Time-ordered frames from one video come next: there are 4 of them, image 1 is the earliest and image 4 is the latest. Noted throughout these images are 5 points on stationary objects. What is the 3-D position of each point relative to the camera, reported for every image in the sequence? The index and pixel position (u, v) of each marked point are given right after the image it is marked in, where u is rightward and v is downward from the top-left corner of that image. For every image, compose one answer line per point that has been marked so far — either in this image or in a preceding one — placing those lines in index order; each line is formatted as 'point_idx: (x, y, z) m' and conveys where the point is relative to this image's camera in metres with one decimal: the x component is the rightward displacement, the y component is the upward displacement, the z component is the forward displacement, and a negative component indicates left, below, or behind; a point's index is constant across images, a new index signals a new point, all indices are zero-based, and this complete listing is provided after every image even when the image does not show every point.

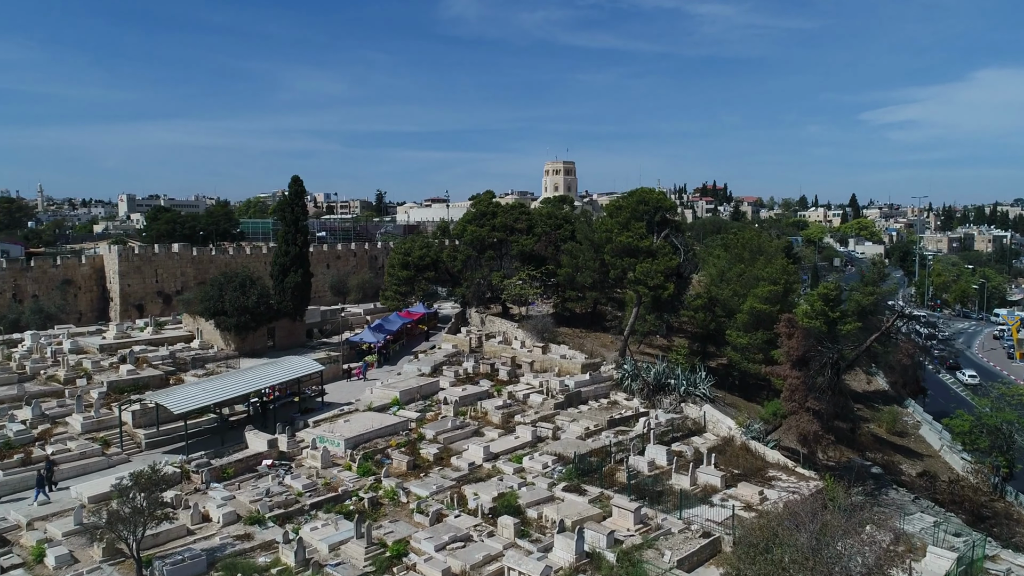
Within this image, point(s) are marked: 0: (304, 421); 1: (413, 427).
0: (-6.1, -3.9, +18.3) m
1: (-3.0, -4.2, +18.8) m
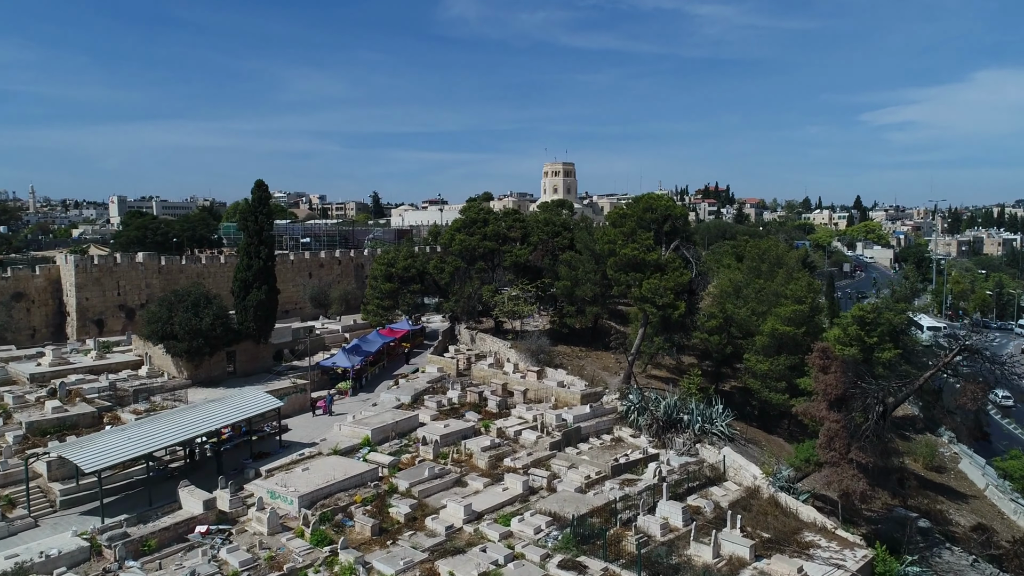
0: (-6.4, -4.5, +15.6) m
1: (-3.3, -4.8, +16.1) m
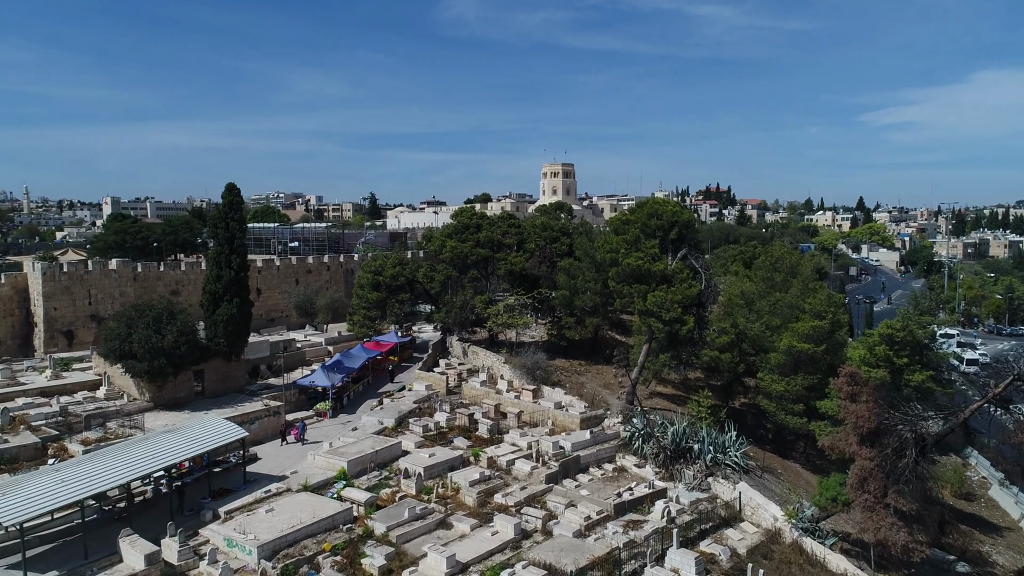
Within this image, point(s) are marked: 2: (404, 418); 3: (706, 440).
0: (-6.6, -4.9, +13.8) m
1: (-3.5, -5.2, +14.4) m
2: (-3.4, -4.1, +19.7) m
3: (+5.3, -4.2, +17.1) m
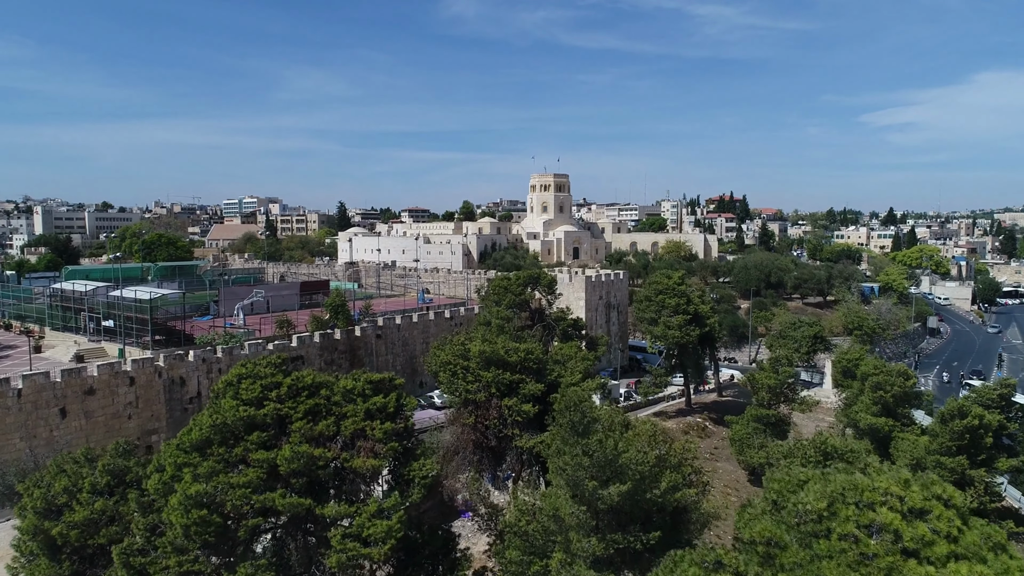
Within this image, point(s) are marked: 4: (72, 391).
0: (-8.8, -9.6, -2.7) m
1: (-5.6, -9.9, -2.1) m
2: (-5.5, -8.7, +3.2) m
3: (+3.1, -8.8, +0.6) m
4: (-15.0, -3.5, +21.0) m
